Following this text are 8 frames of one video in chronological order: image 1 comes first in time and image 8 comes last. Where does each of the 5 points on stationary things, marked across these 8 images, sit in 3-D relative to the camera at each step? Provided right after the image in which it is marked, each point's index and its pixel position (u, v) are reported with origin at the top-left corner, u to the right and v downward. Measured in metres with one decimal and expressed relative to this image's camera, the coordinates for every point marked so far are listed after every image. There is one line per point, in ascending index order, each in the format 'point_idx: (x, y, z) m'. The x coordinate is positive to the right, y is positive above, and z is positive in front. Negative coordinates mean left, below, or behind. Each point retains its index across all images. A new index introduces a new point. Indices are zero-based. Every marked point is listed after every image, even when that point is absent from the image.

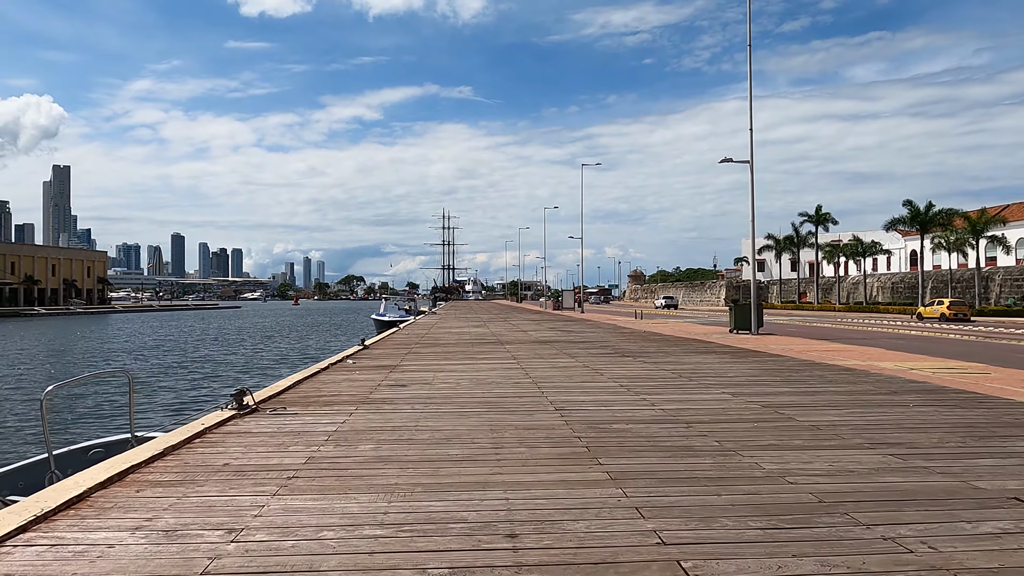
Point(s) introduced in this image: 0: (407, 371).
0: (-1.8, -1.5, +13.4) m
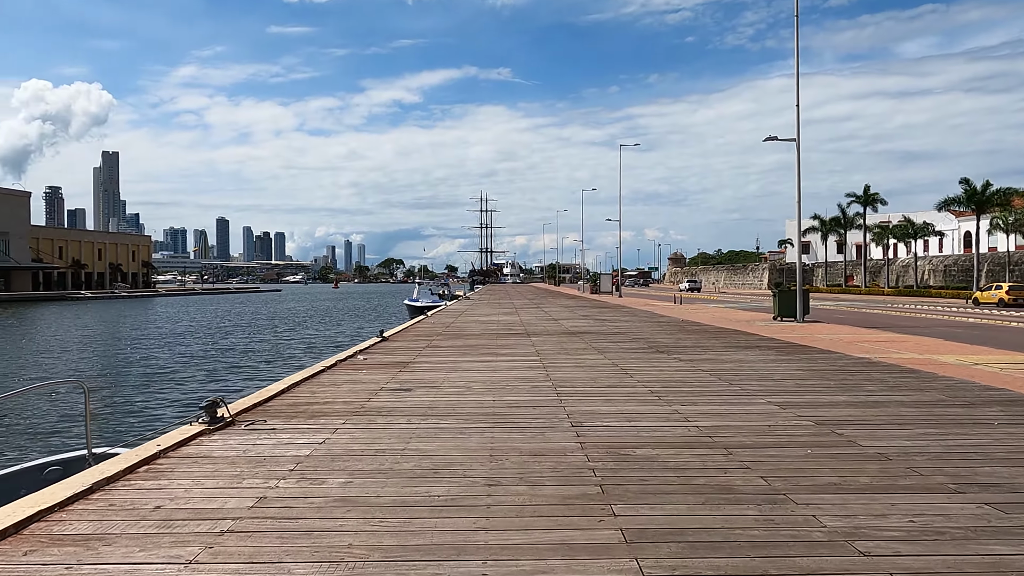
0: (-1.5, -1.3, +12.3) m
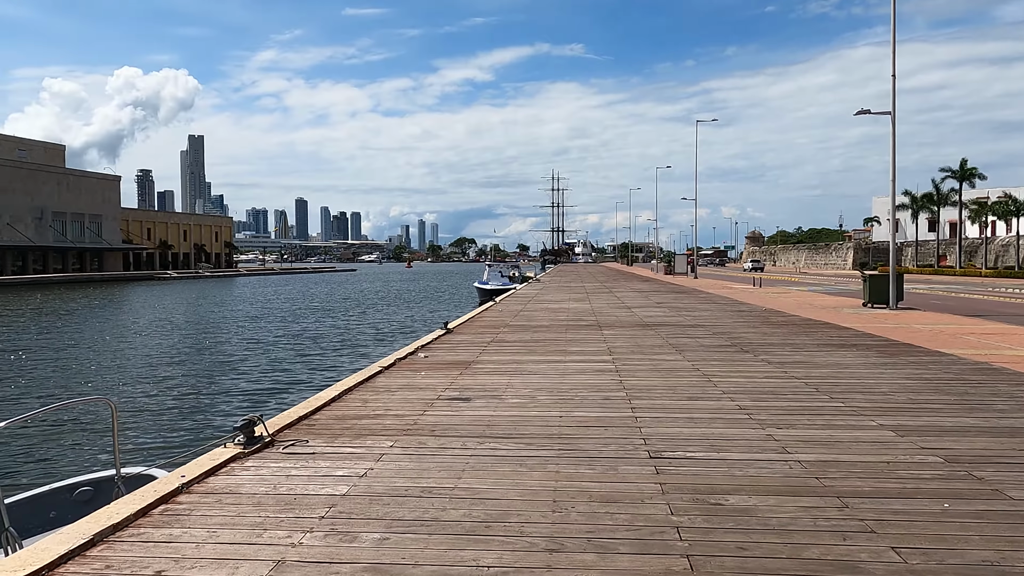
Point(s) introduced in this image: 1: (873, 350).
0: (-0.4, -1.3, +11.5) m
1: (+6.6, -1.1, +13.9) m
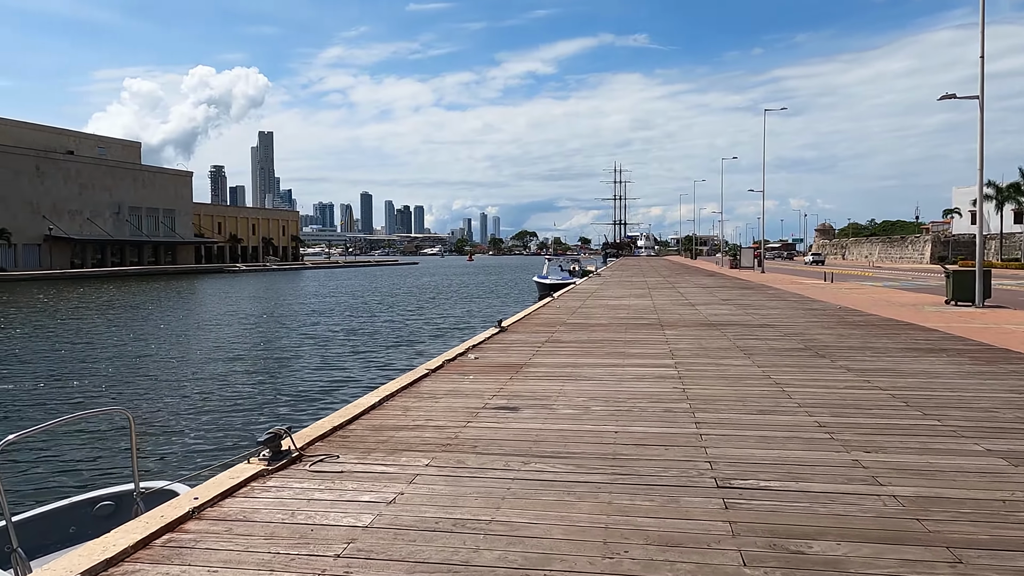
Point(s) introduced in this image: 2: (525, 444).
0: (+0.3, -1.2, +10.8) m
1: (+7.5, -1.1, +12.6) m
2: (+0.1, -1.4, +6.9) m
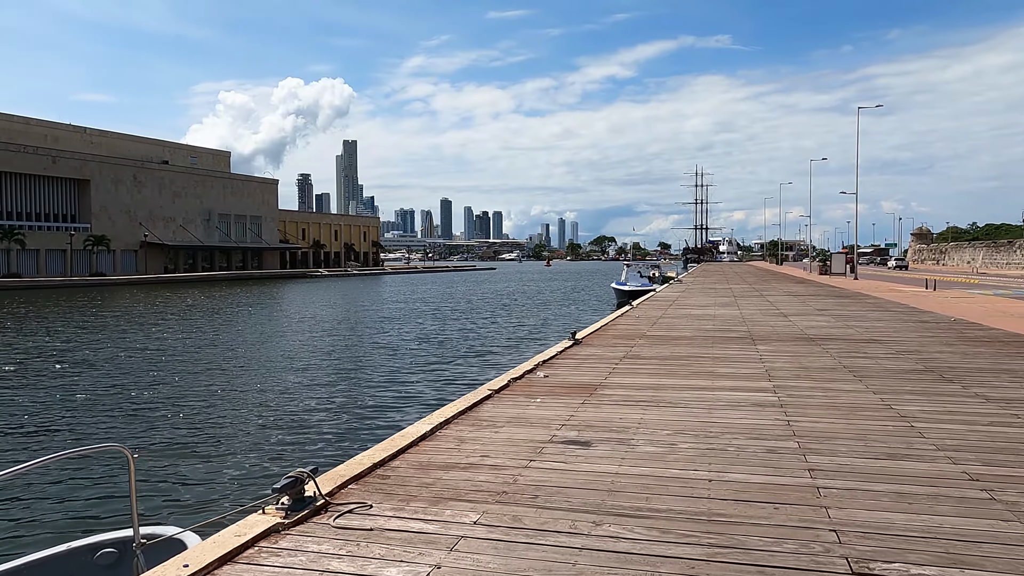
0: (+1.2, -1.4, +9.5) m
1: (+8.6, -1.3, +10.6) m
2: (+0.6, -1.6, +5.7) m
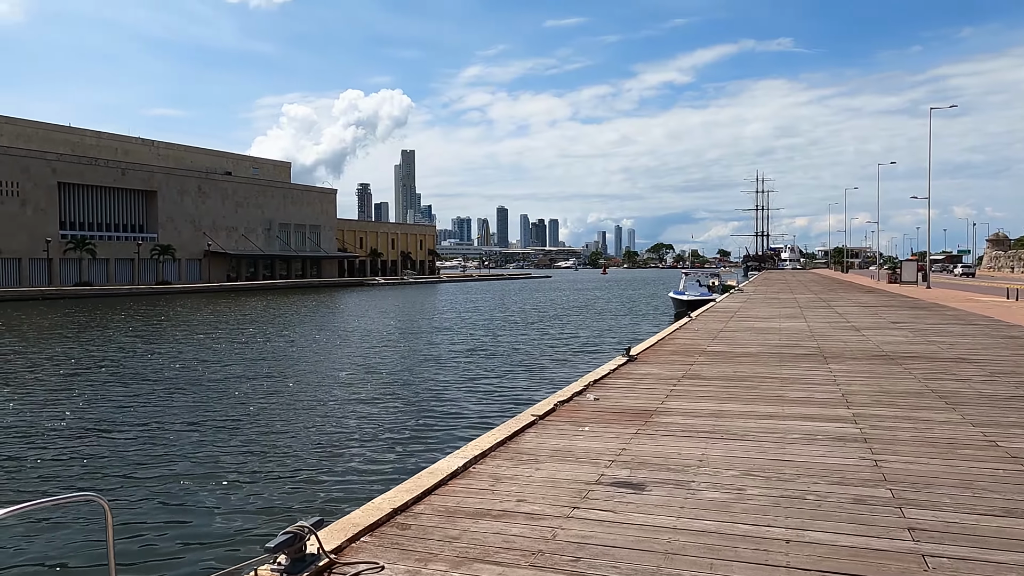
0: (+1.7, -1.6, +8.5) m
1: (+9.2, -1.5, +9.1) m
2: (+0.9, -1.7, +4.7) m
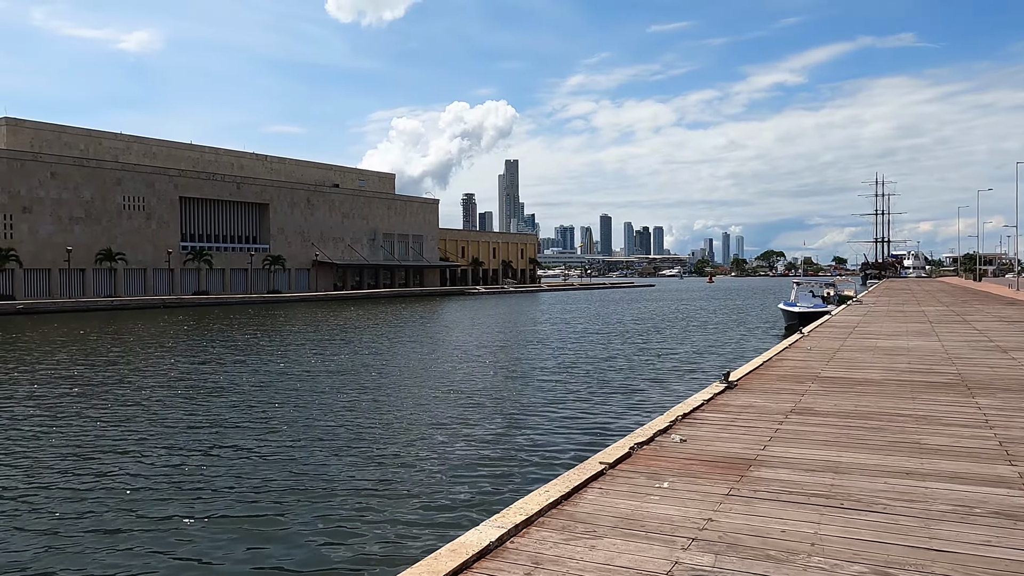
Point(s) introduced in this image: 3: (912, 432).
0: (+2.3, -1.8, +6.7) m
1: (+9.7, -1.7, +6.3) m
2: (+0.9, -1.9, +3.1) m
3: (+4.7, -1.7, +9.0) m
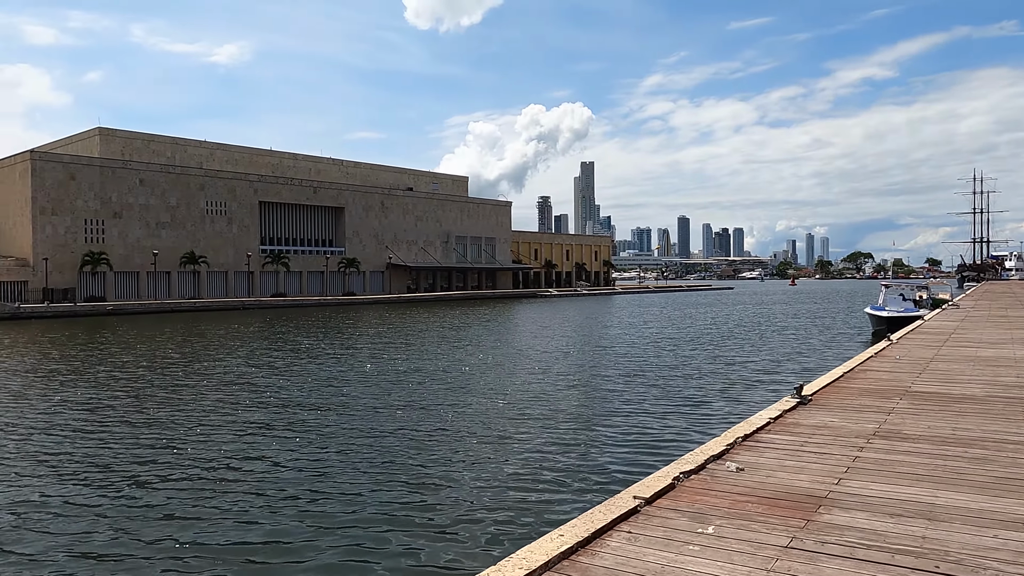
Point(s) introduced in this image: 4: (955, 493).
0: (+2.3, -1.8, +5.4) m
1: (+9.7, -1.7, +4.2) m
2: (+0.6, -1.9, +1.9) m
3: (+5.0, -1.7, +7.3) m
4: (+3.8, -1.8, +6.5) m
